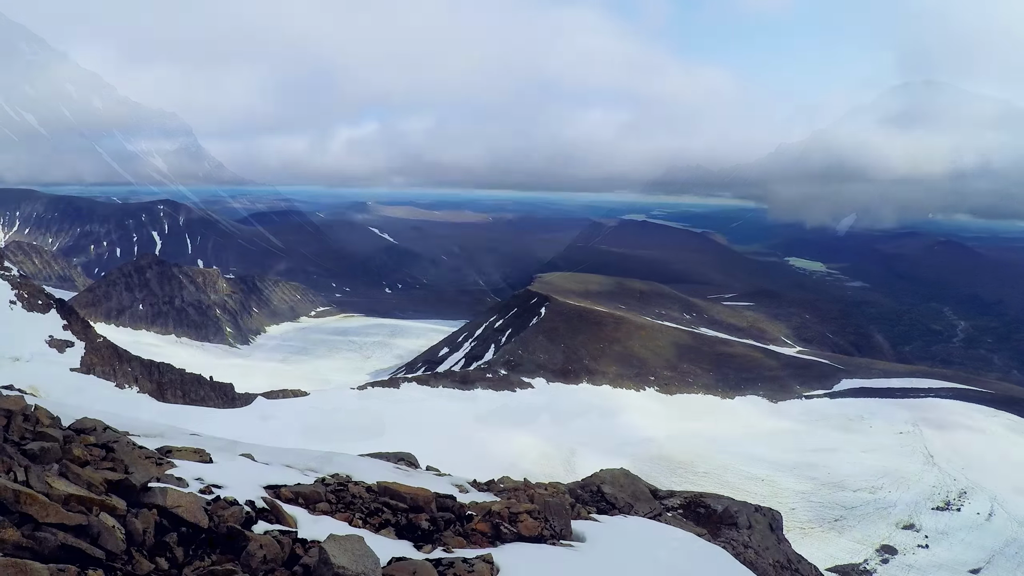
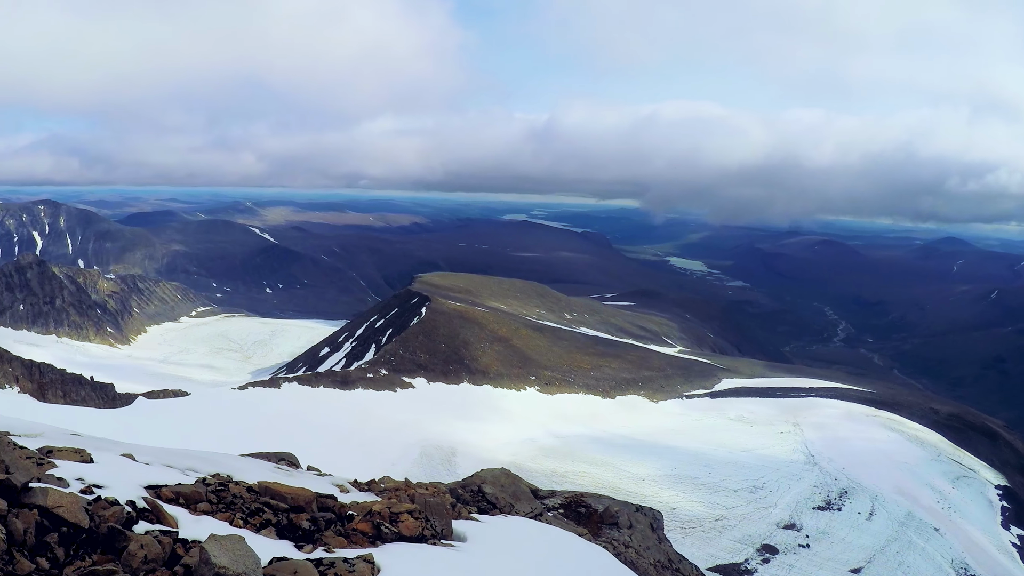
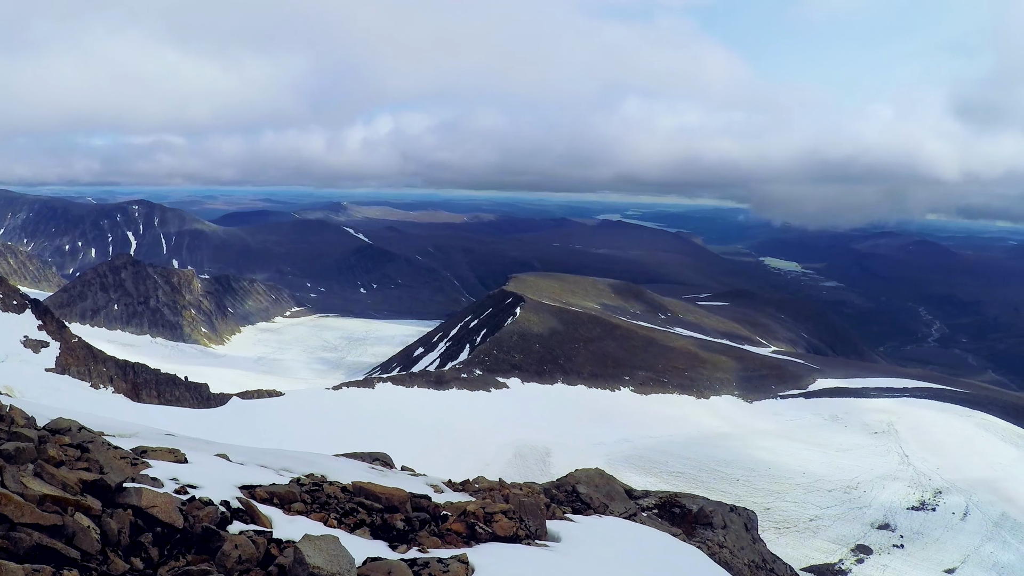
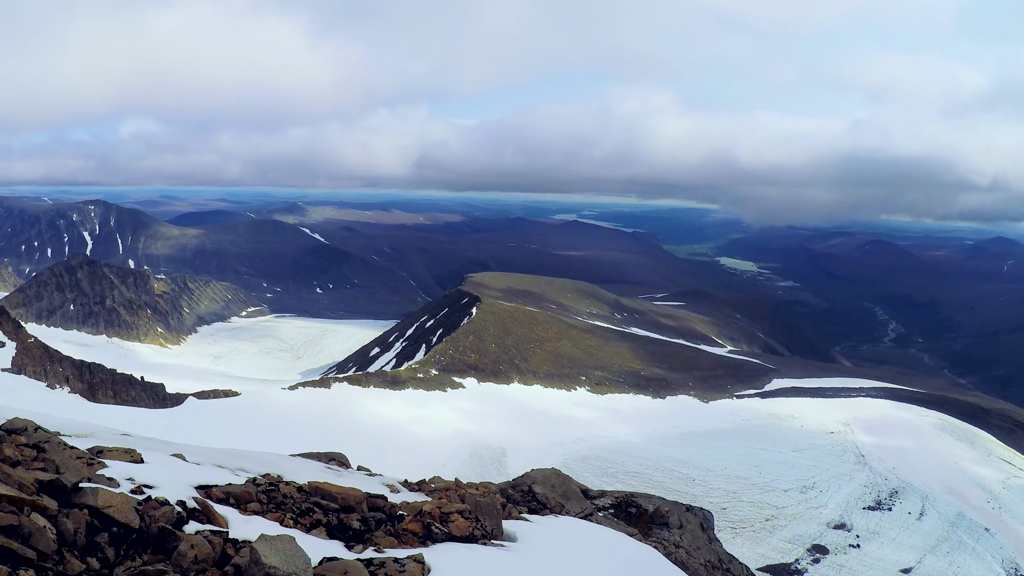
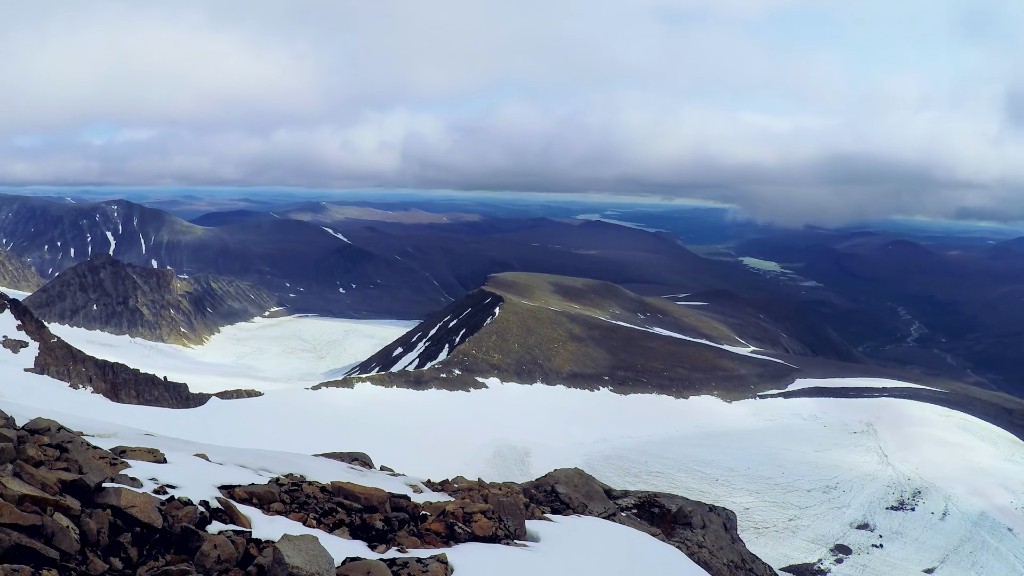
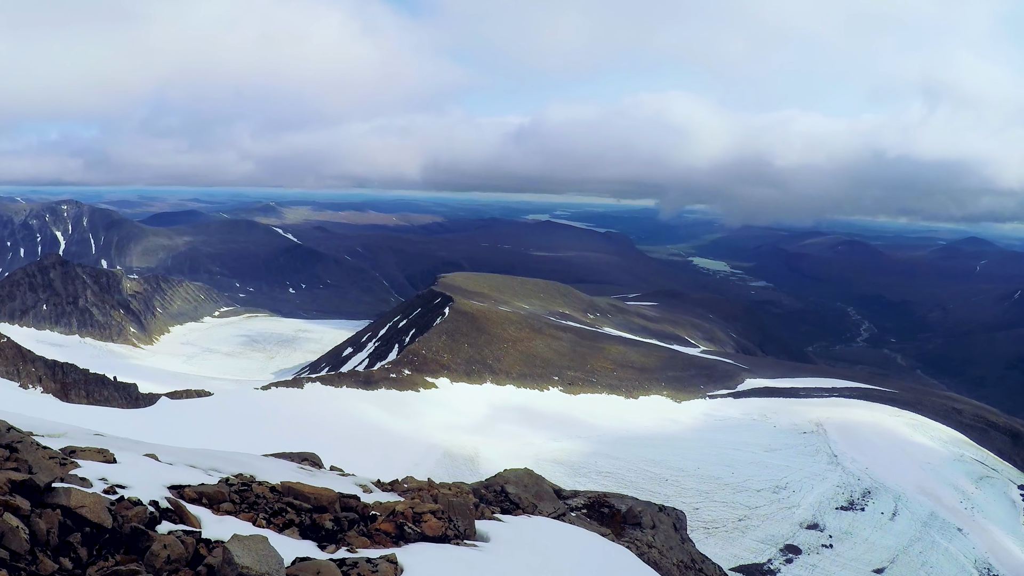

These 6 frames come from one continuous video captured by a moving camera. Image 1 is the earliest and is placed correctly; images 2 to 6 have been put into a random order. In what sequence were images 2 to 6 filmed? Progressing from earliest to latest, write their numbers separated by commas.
3, 5, 4, 6, 2
